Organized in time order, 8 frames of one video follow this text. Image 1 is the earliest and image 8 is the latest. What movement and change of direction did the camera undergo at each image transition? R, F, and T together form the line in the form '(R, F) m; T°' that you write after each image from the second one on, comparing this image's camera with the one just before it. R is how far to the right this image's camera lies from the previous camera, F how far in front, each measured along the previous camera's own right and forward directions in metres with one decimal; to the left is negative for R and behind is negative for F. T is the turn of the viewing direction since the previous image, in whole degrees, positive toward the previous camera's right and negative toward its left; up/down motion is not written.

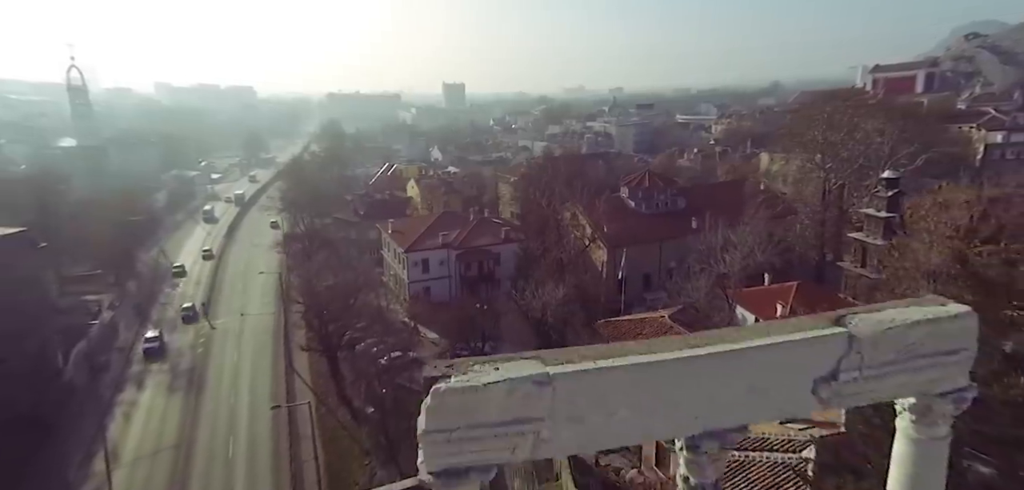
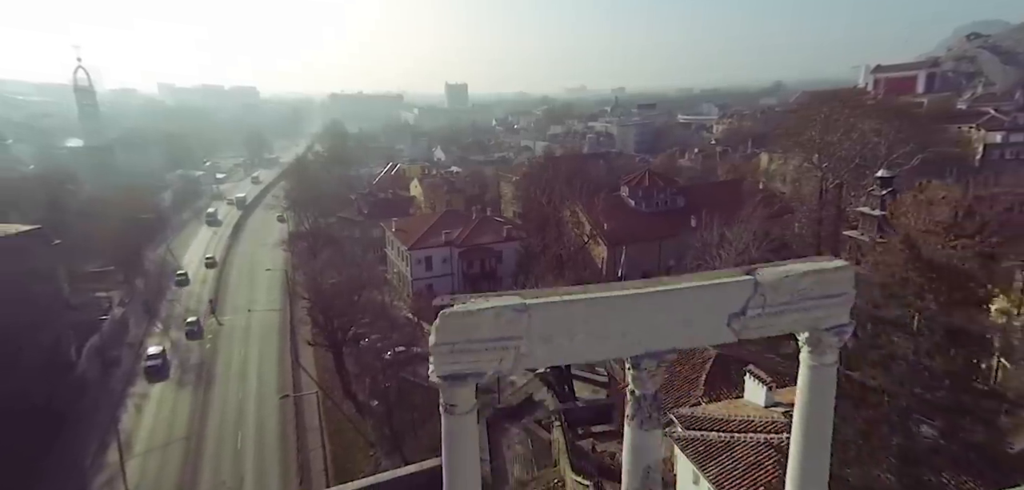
(+0.1, -0.5) m; 0°
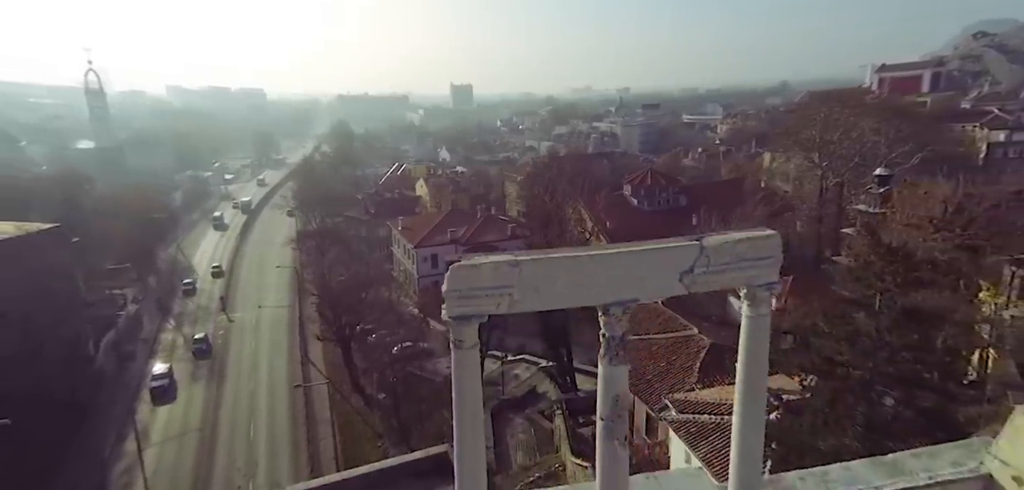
(0.0, -0.5) m; -1°
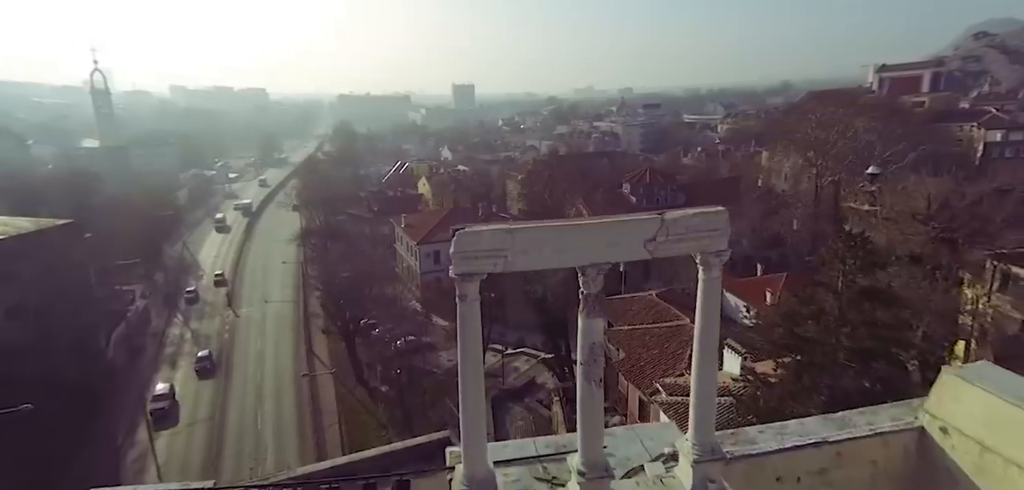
(0.0, -0.6) m; 0°
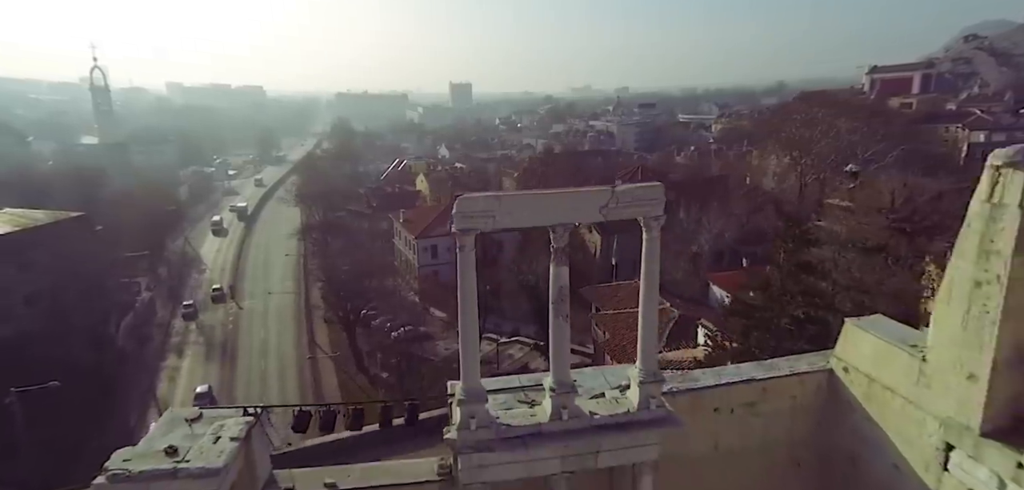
(+0.1, -1.0) m; 0°
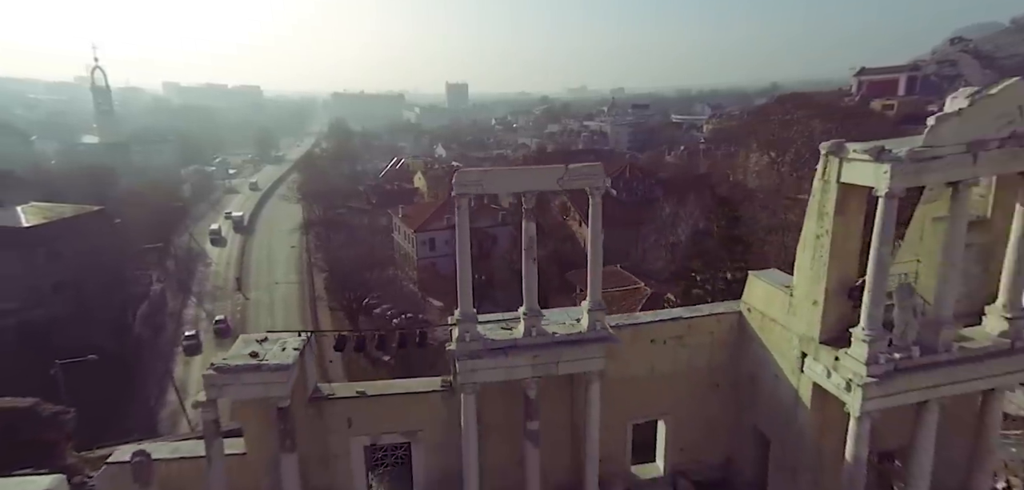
(+0.1, -1.7) m; 0°
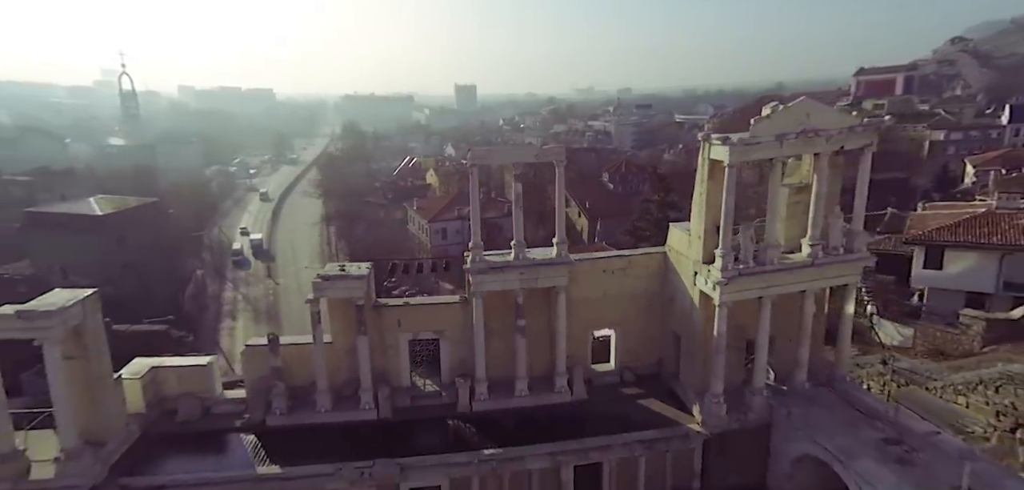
(+0.2, -3.3) m; -1°
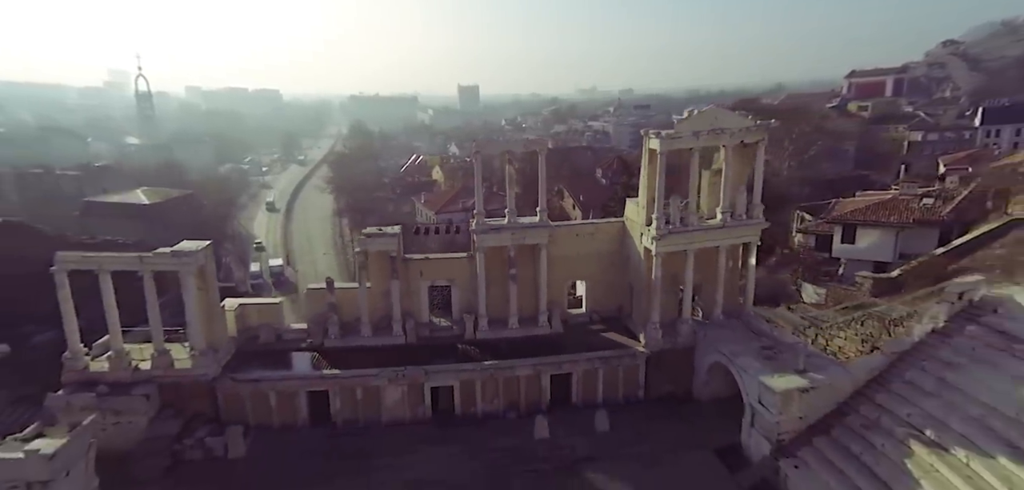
(+0.2, -3.3) m; 0°
